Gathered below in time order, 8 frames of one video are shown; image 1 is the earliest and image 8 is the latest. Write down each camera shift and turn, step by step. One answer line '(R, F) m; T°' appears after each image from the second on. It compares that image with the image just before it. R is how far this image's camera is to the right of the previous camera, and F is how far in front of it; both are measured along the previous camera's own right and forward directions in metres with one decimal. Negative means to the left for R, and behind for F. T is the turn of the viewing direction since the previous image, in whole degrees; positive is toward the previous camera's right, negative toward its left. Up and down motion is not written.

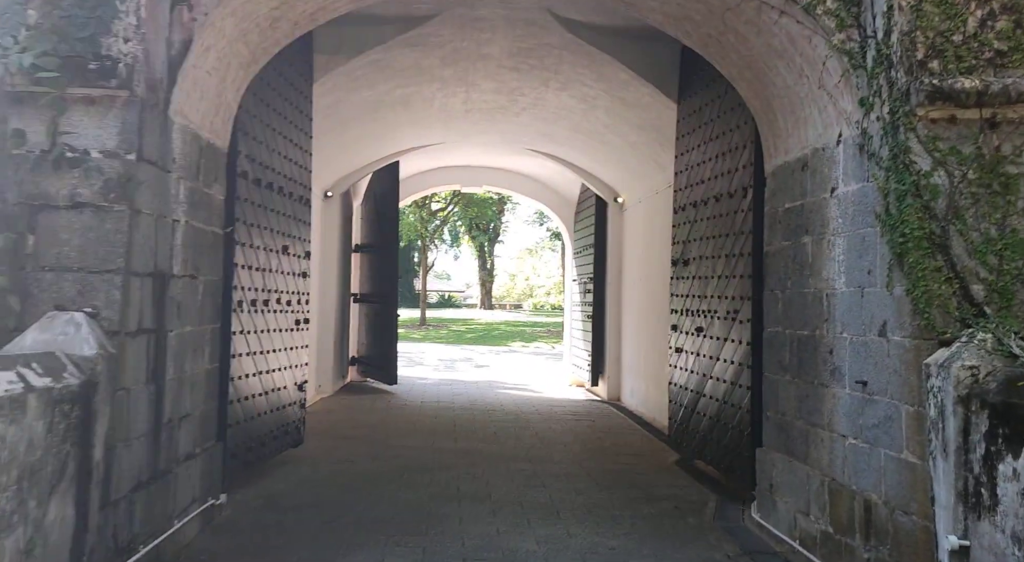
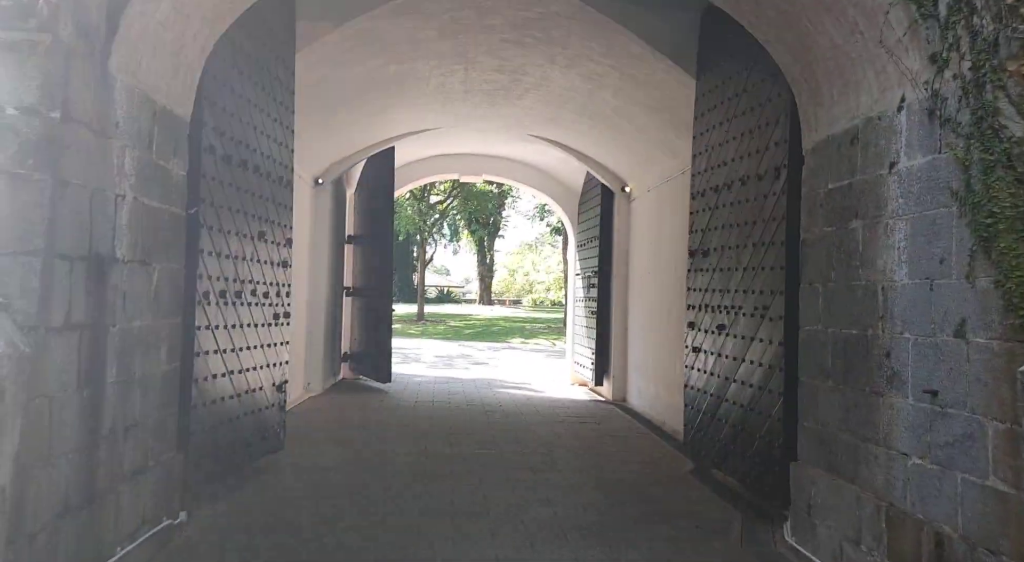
(0.0, +0.5) m; 0°
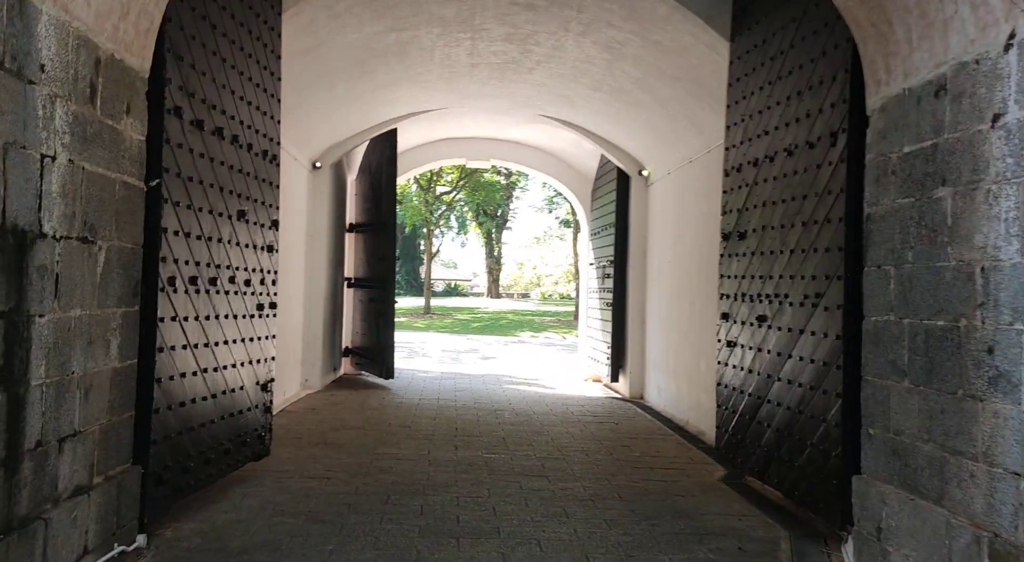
(0.0, +0.5) m; -1°
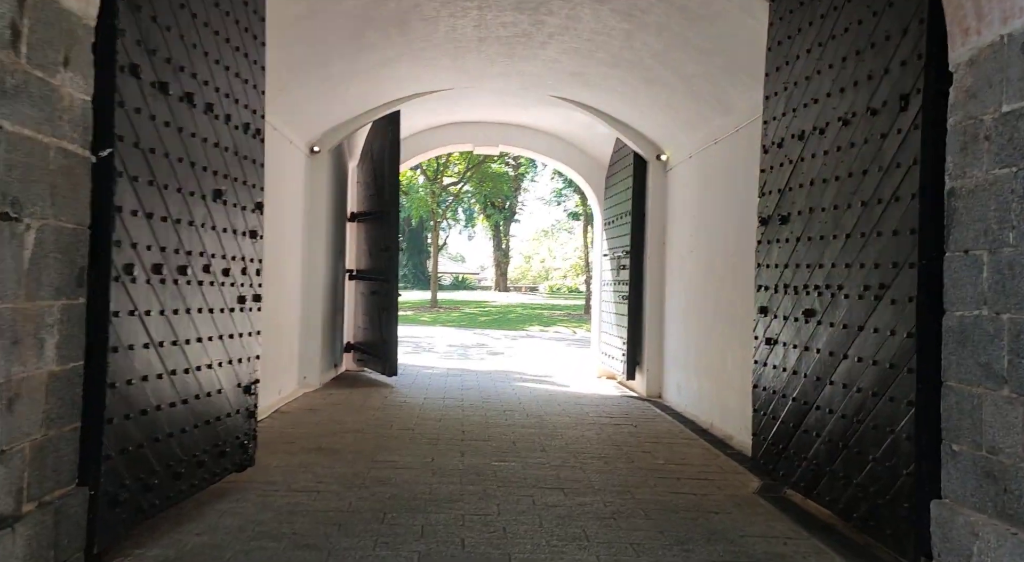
(0.0, +0.5) m; -1°
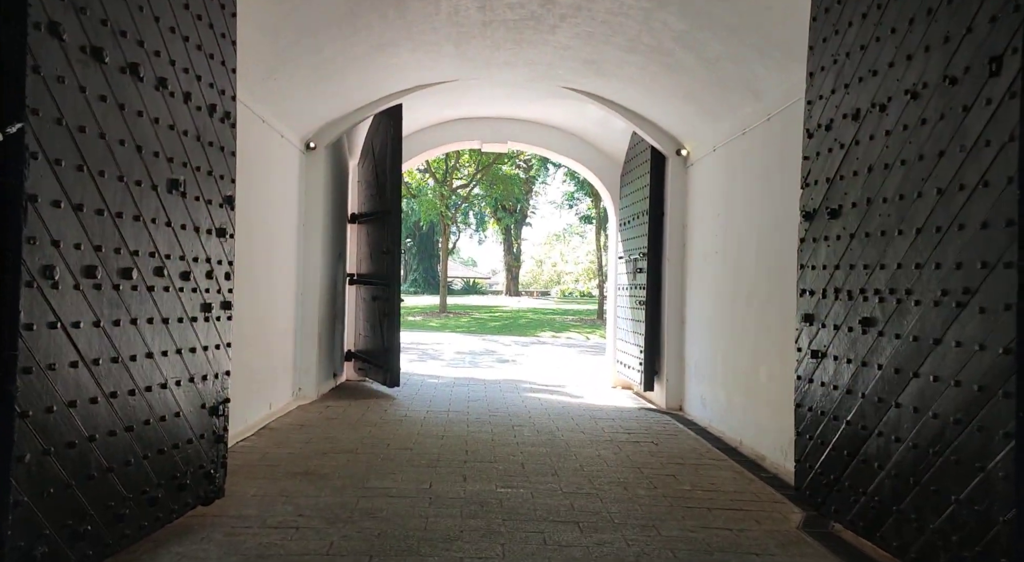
(0.0, +0.5) m; -1°
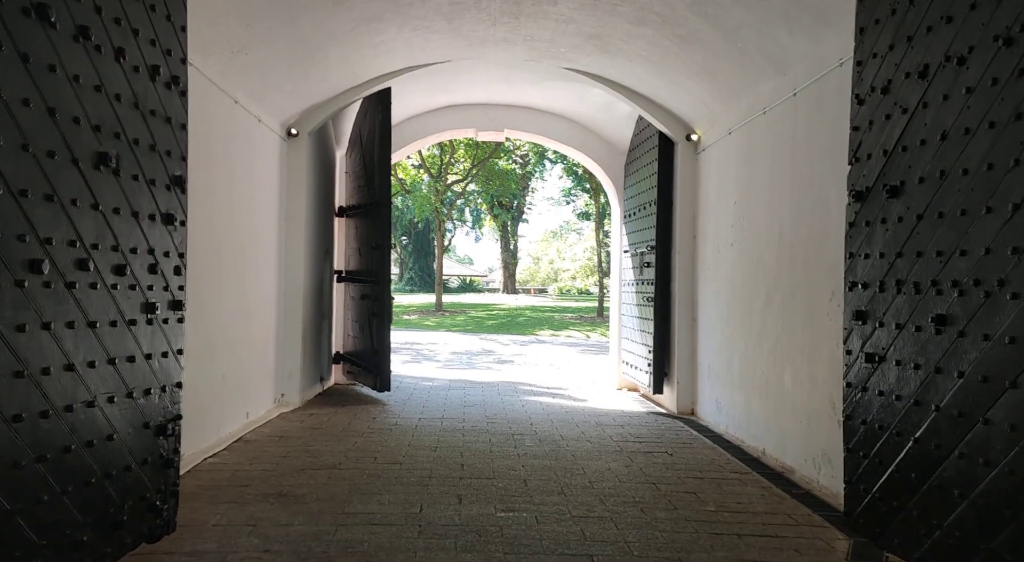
(0.0, +0.5) m; 0°
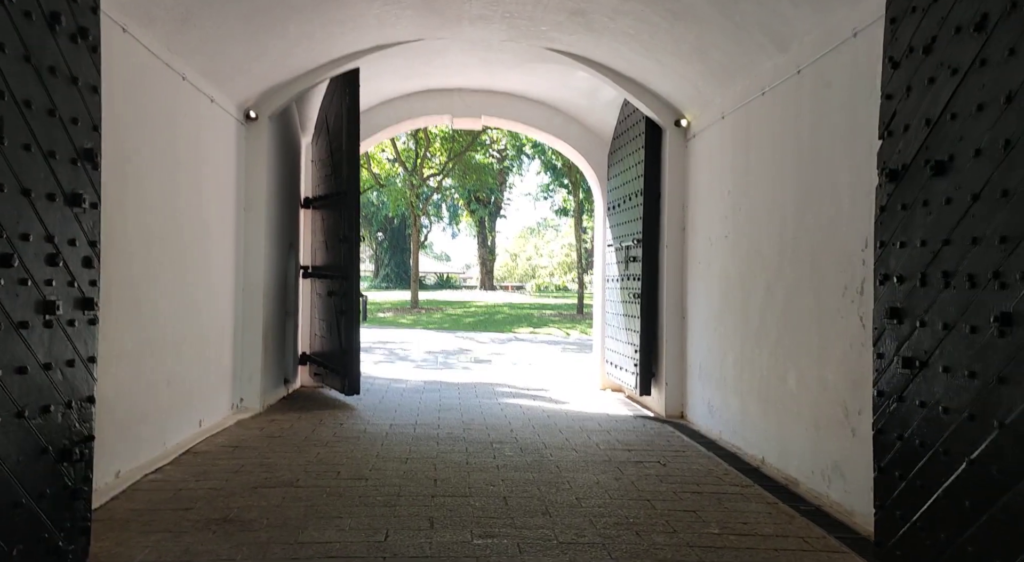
(0.0, +0.5) m; +2°
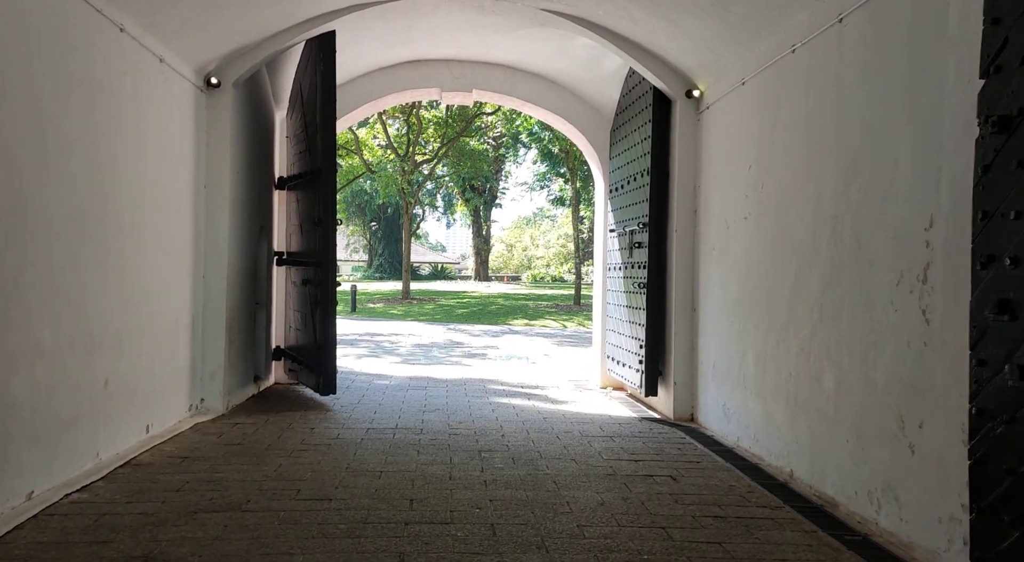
(0.0, +0.6) m; 0°
